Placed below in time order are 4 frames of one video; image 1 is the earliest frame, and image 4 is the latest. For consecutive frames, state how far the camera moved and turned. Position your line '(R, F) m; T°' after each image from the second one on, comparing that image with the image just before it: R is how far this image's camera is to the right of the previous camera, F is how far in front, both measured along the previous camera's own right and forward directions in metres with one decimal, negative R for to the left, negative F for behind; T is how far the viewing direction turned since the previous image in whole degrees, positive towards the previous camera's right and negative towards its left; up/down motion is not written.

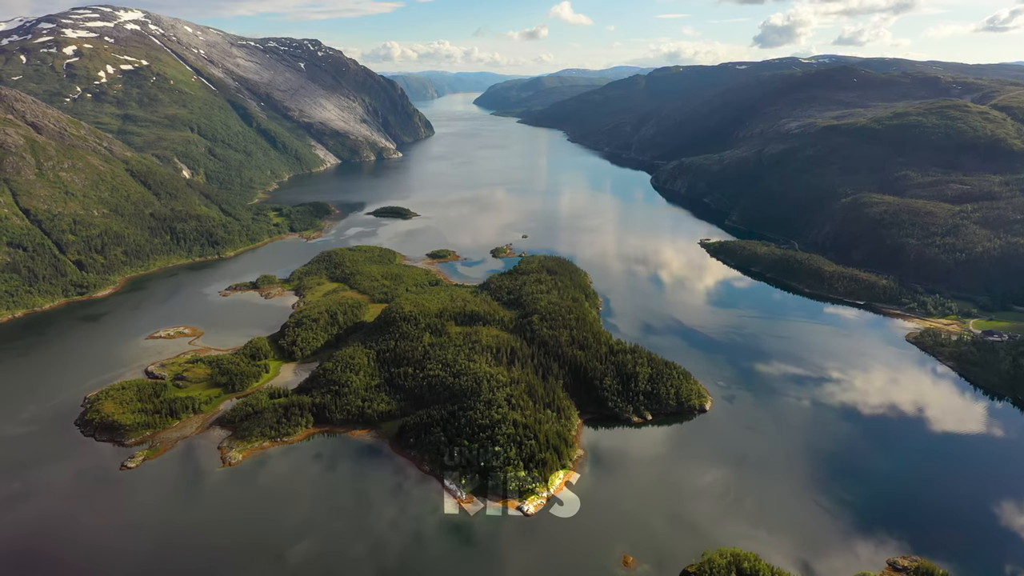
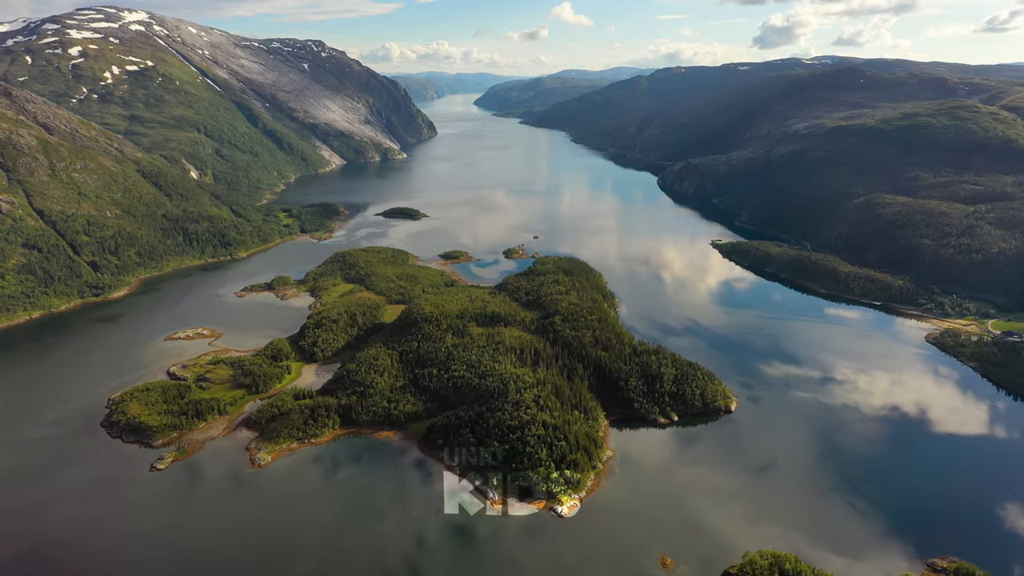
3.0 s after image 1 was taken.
(-2.4, 0.0) m; 0°
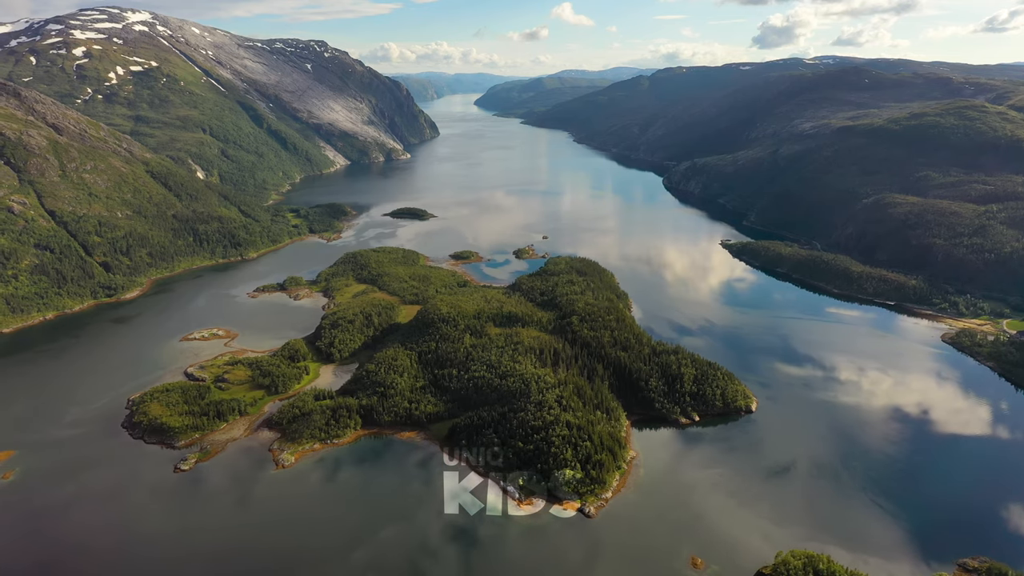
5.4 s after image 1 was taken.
(-1.9, 0.0) m; 0°
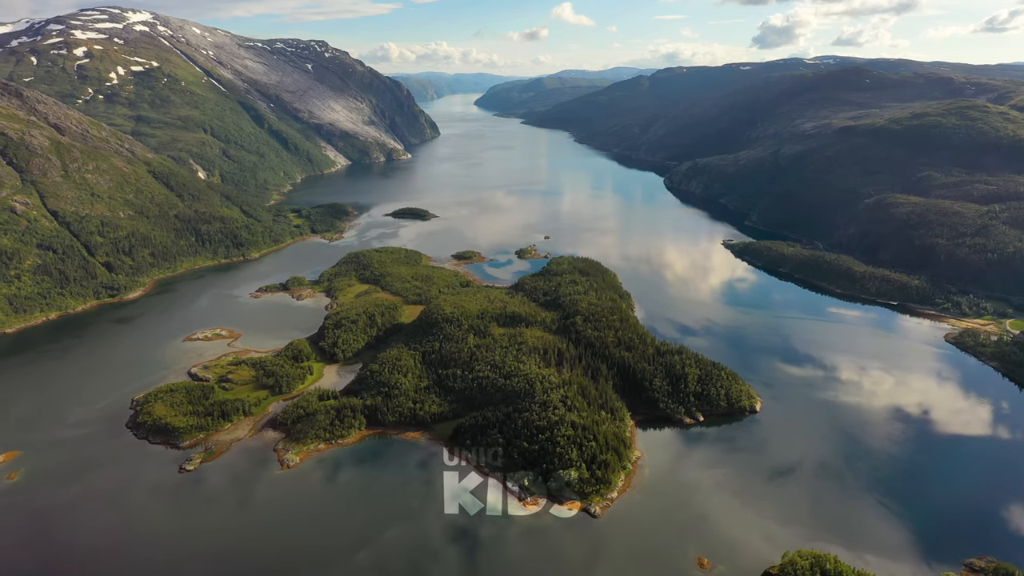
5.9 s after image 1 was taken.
(-0.4, 0.0) m; 0°
